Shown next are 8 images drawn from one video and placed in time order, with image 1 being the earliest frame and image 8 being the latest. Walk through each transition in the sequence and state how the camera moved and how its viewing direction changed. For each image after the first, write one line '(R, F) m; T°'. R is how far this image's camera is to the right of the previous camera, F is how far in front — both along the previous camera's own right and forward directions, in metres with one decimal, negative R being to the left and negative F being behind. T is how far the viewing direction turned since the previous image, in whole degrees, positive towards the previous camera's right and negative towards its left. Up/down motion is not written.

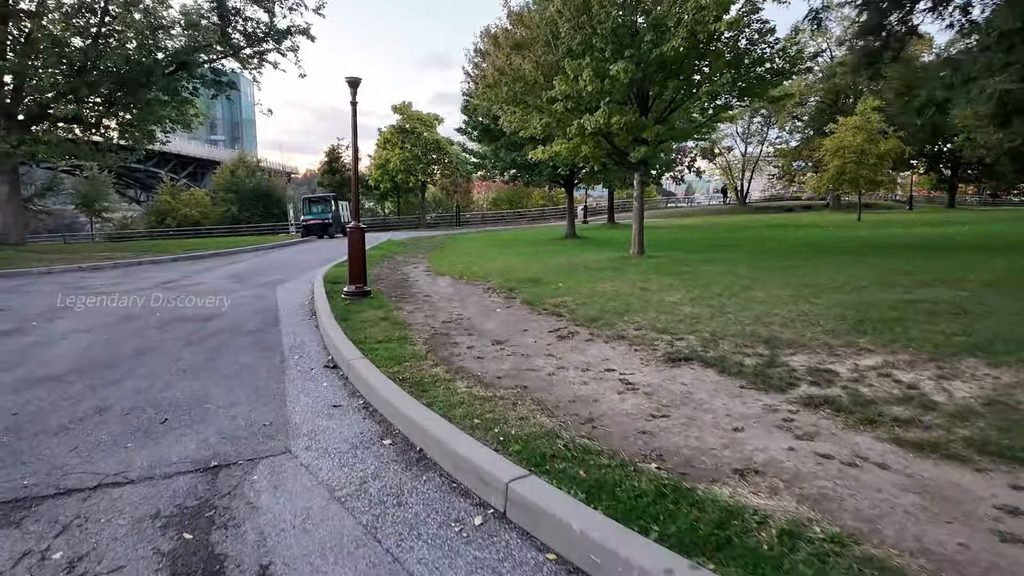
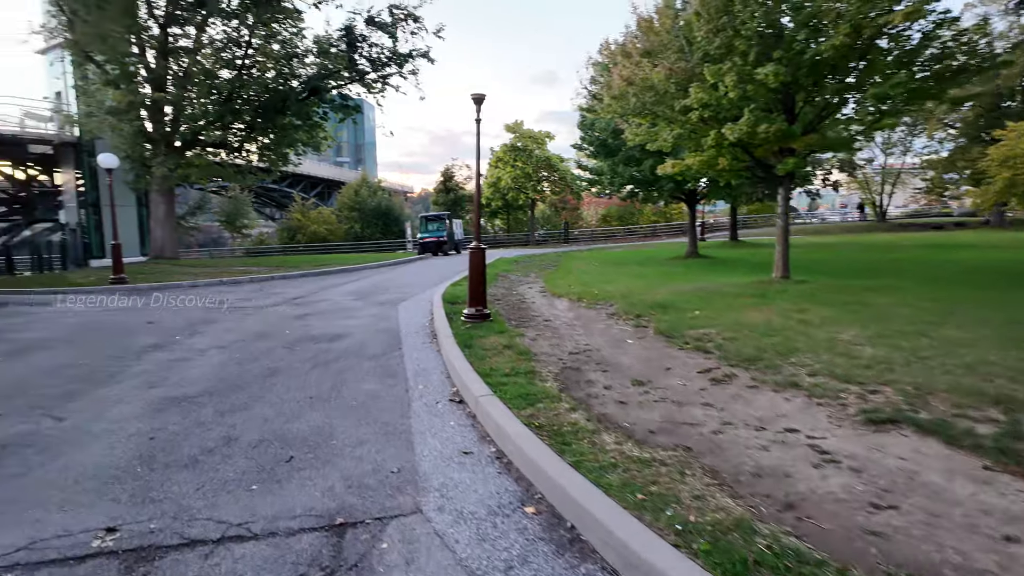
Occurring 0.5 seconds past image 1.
(-0.4, +0.6) m; -10°
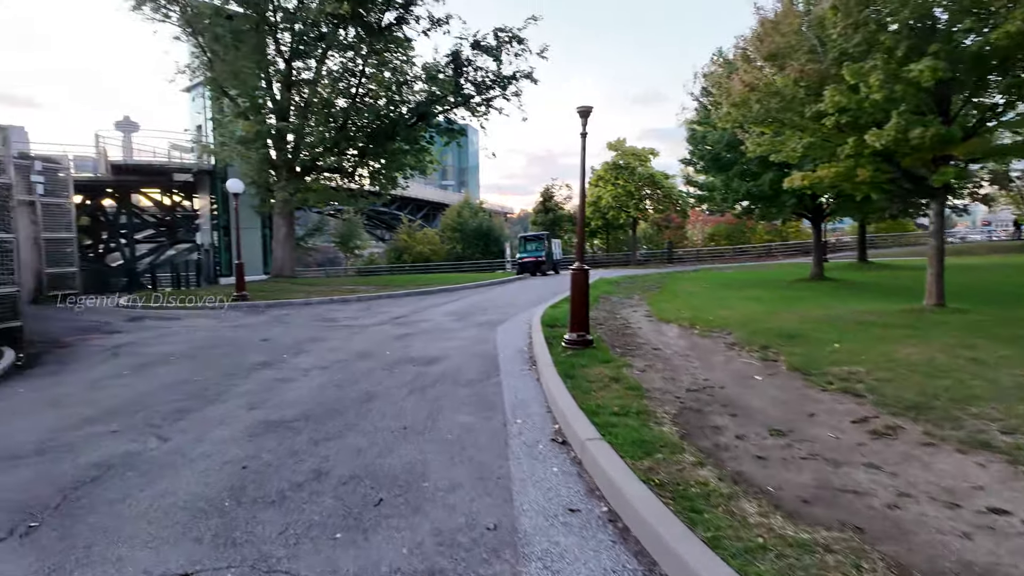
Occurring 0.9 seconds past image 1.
(-0.1, +0.6) m; -10°
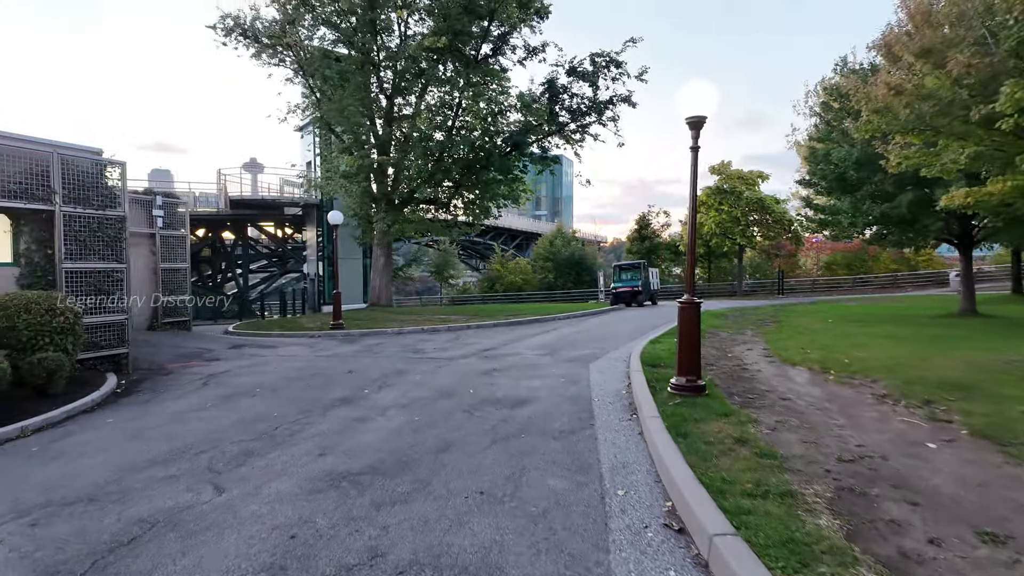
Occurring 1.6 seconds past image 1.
(0.0, +0.9) m; -9°
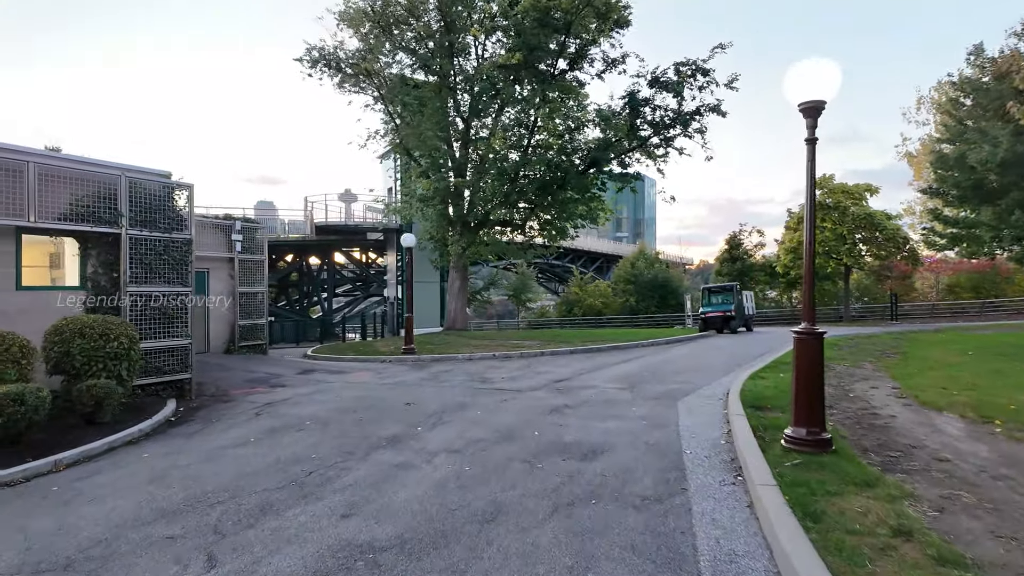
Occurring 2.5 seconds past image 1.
(+0.1, +1.2) m; -8°
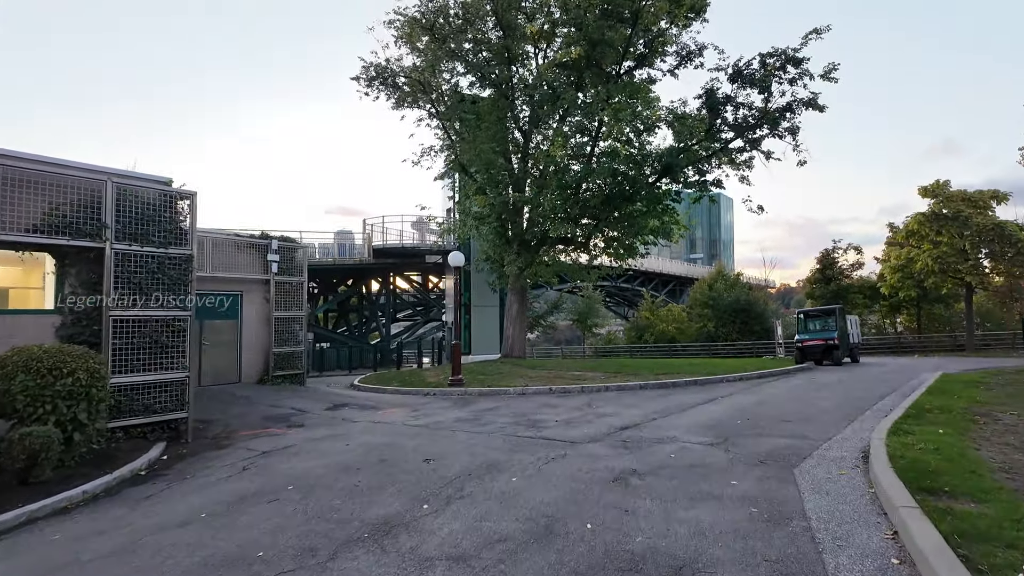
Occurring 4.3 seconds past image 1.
(+0.3, +2.4) m; -7°
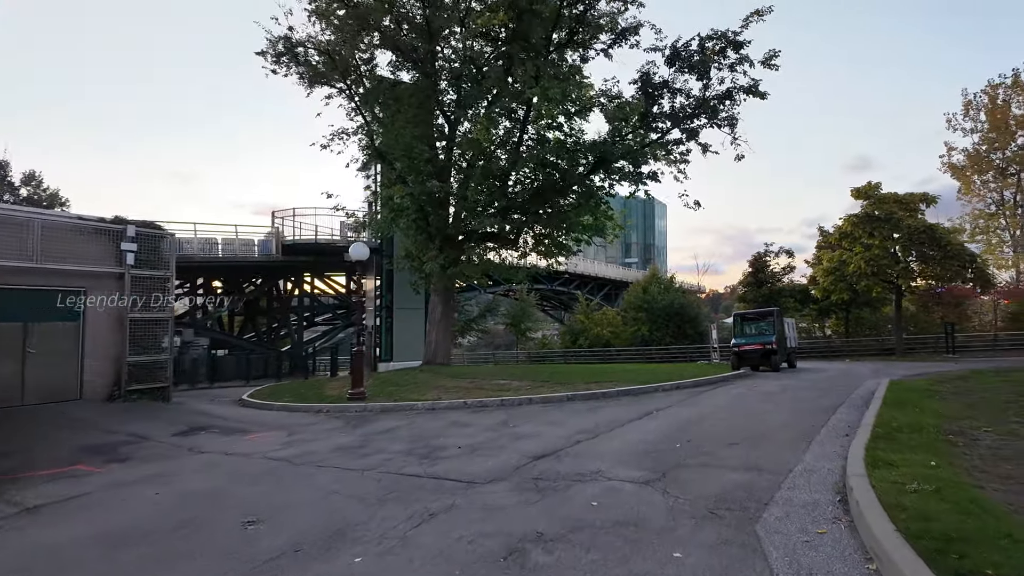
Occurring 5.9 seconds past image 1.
(+0.7, +2.2) m; +6°
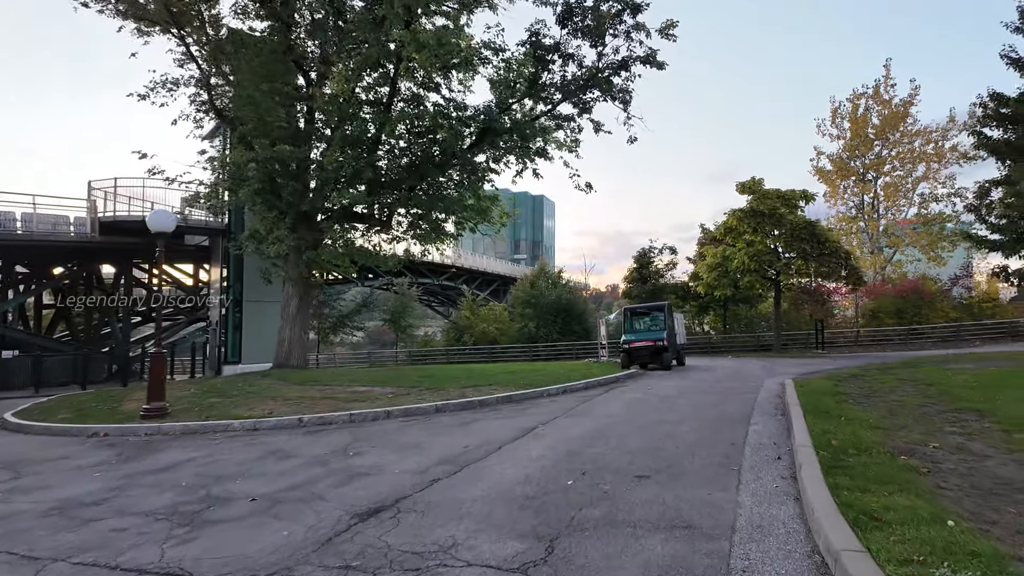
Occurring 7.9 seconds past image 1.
(+0.6, +2.6) m; +11°
